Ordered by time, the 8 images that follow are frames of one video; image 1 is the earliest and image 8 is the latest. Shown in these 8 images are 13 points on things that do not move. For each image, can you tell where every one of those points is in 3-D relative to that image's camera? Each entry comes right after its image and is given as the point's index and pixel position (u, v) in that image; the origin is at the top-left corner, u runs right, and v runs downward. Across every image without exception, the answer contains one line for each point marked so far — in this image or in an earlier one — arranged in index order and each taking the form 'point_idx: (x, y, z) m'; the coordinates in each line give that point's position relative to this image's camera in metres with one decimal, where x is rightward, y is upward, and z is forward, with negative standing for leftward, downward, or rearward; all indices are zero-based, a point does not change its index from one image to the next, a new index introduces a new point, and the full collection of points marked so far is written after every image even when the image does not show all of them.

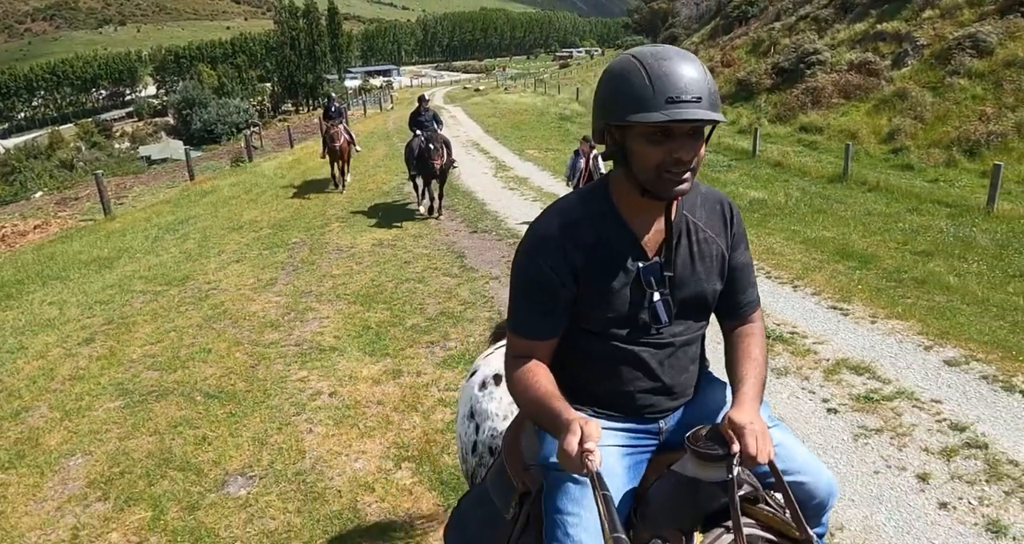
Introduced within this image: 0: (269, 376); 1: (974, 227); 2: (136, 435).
0: (-2.7, -1.2, +7.6) m
1: (+10.7, +1.0, +15.7) m
2: (-3.6, -1.5, +6.6) m
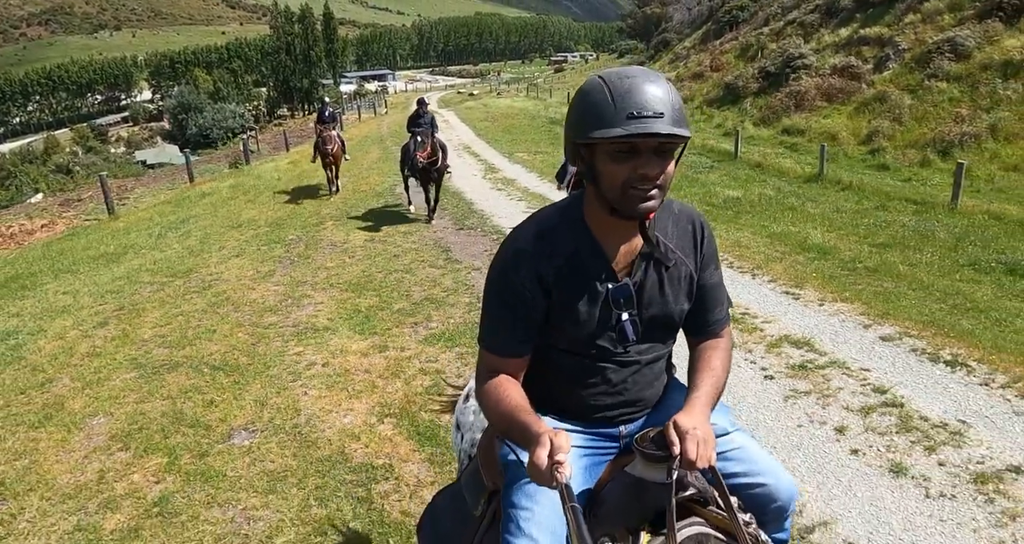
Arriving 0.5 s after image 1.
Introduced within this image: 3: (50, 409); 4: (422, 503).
0: (-3.0, -1.0, +8.4) m
1: (+10.4, +1.2, +16.6) m
2: (-3.9, -1.3, +7.4) m
3: (-4.9, -1.4, +7.3) m
4: (-0.7, -1.8, +5.5) m
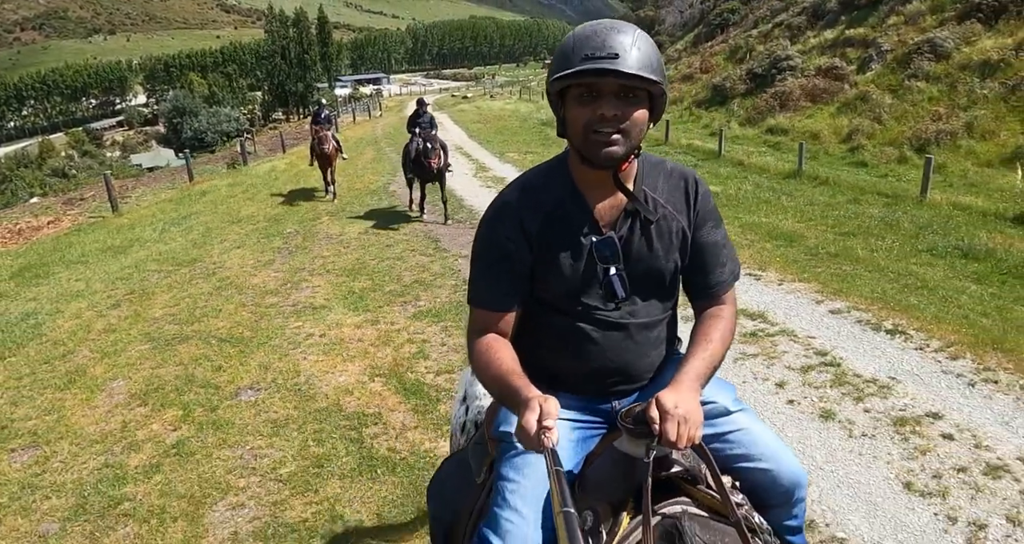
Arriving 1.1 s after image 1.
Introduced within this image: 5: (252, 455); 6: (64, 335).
0: (-3.3, -0.7, +9.2) m
1: (+10.0, +1.5, +17.4) m
2: (-4.1, -1.1, +8.1) m
3: (-5.2, -1.2, +8.0) m
4: (-1.0, -1.5, +6.3) m
5: (-2.3, -1.6, +6.2) m
6: (-6.2, -0.8, +9.5) m
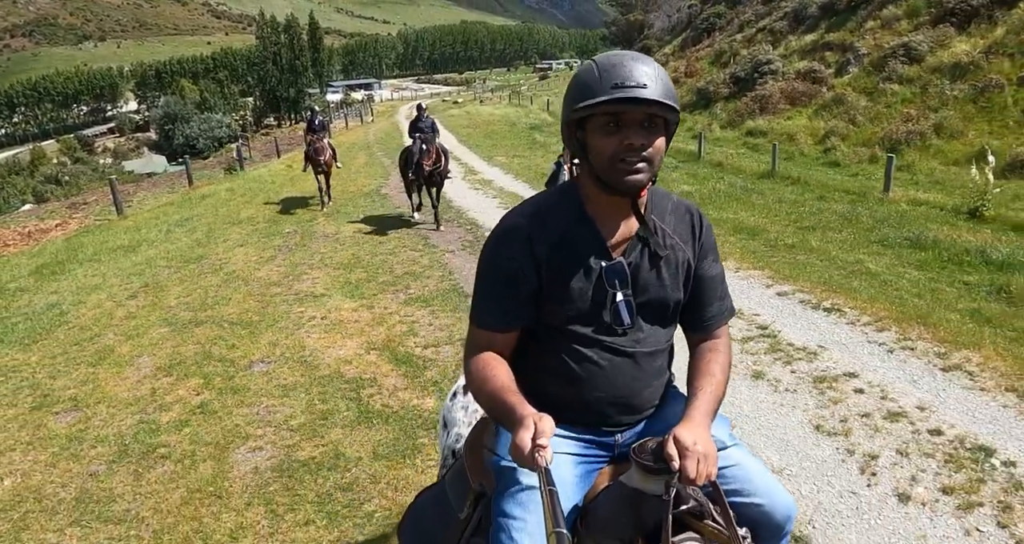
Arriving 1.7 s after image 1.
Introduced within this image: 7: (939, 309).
0: (-3.6, -0.6, +10.2) m
1: (+9.6, +1.7, +18.6) m
2: (-4.4, -1.0, +9.1) m
3: (-5.4, -1.1, +9.0) m
4: (-1.2, -1.3, +7.4) m
5: (-2.6, -1.4, +7.2) m
6: (-6.5, -0.7, +10.5) m
7: (+6.3, -0.5, +10.0) m
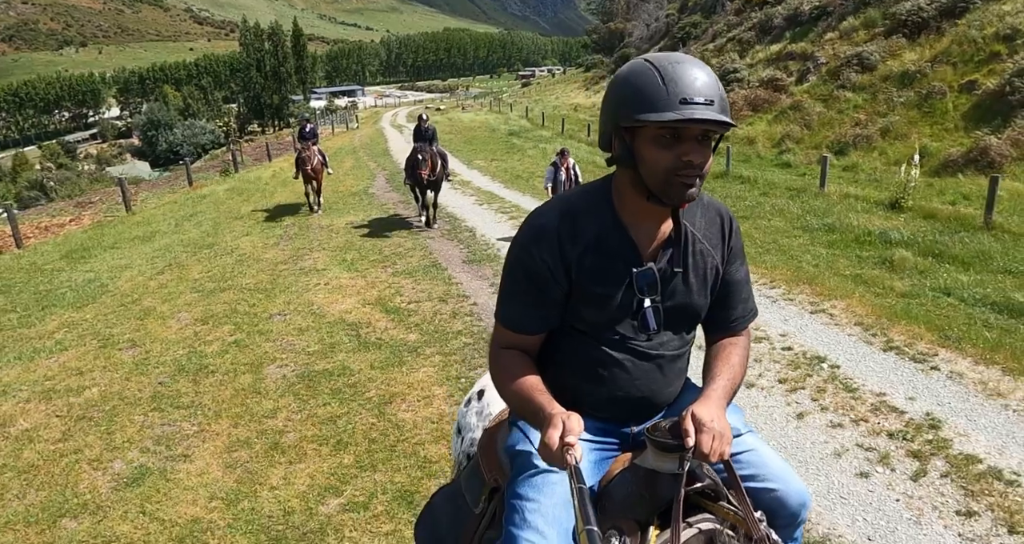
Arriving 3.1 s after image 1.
0: (-4.1, -0.2, +12.3) m
1: (+8.9, +2.2, +21.0) m
2: (-4.9, -0.5, +11.2) m
3: (-6.0, -0.6, +11.1) m
4: (-1.7, -0.9, +9.5) m
5: (-3.1, -1.0, +9.3) m
6: (-7.0, -0.3, +12.5) m
7: (+5.7, 0.0, +12.3) m
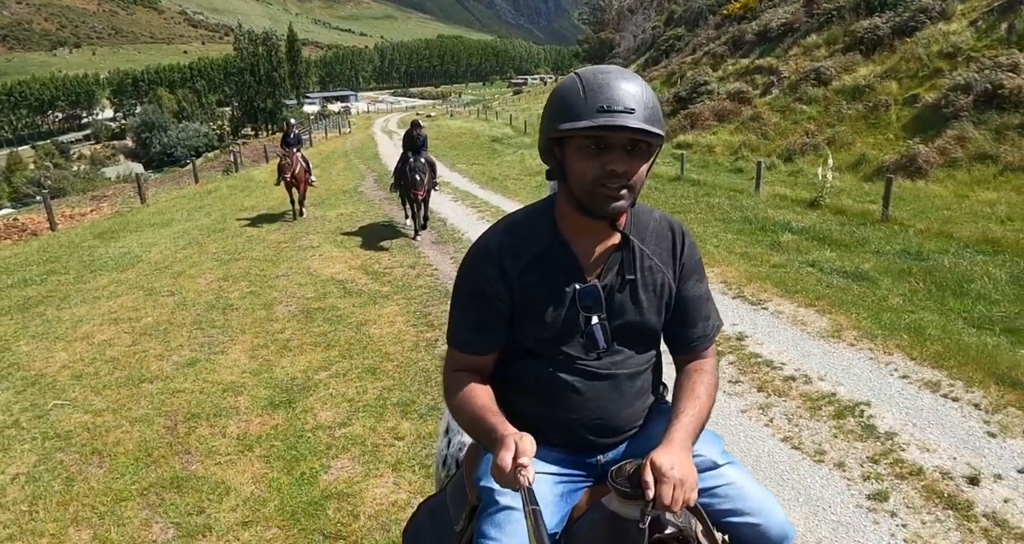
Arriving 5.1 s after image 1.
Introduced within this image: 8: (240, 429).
0: (-5.1, +0.5, +15.2) m
1: (+7.8, +2.6, +24.1) m
2: (-5.9, +0.1, +14.1) m
3: (-6.9, 0.0, +14.0) m
4: (-2.7, -0.2, +12.5) m
5: (-4.0, -0.3, +12.3) m
6: (-8.0, +0.3, +15.4) m
7: (+4.8, +0.5, +15.4) m
8: (-3.0, -1.7, +7.5) m
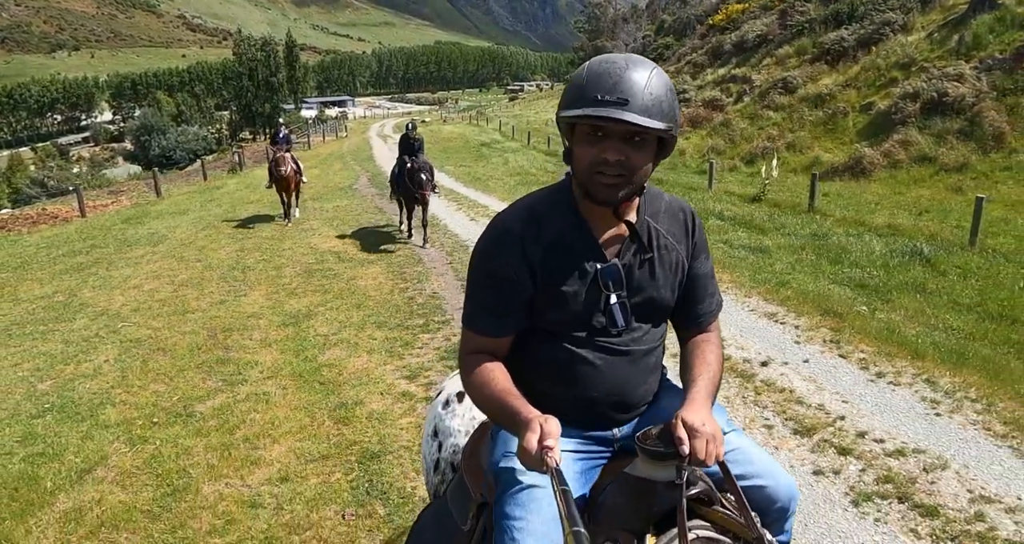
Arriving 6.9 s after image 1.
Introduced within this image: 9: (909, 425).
0: (-6.0, +1.1, +18.3) m
1: (+6.9, +3.1, +27.2) m
2: (-6.8, +0.8, +17.1) m
3: (-7.8, +0.7, +17.0) m
4: (-3.6, +0.4, +15.5) m
5: (-4.9, +0.4, +15.3) m
6: (-8.9, +1.0, +18.4) m
7: (+3.8, +1.1, +18.5) m
8: (-3.9, -1.0, +10.5) m
9: (+4.8, -1.8, +8.2) m
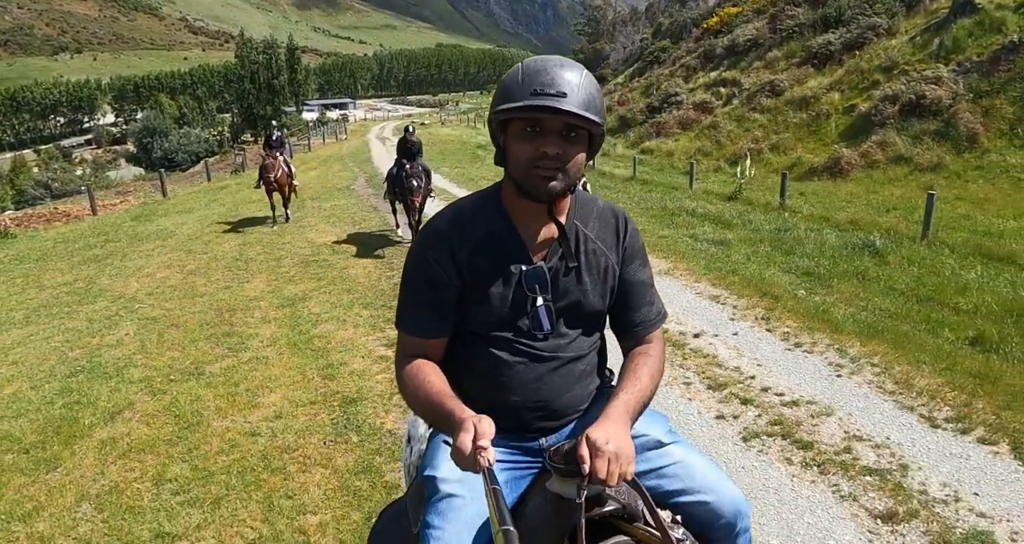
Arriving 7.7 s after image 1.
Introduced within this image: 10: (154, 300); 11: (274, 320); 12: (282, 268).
0: (-6.5, +1.4, +19.7) m
1: (+6.4, +3.3, +28.6) m
2: (-7.3, +1.0, +18.6) m
3: (-8.4, +0.9, +18.5) m
4: (-4.1, +0.7, +16.9) m
5: (-5.5, +0.6, +16.7) m
6: (-9.4, +1.2, +19.9) m
7: (+3.3, +1.3, +19.9) m
8: (-4.4, -0.7, +12.0) m
9: (+4.2, -1.6, +9.6) m
10: (-6.8, -0.6, +13.0) m
11: (-4.0, -0.8, +11.5) m
12: (-5.1, +0.1, +15.2) m
